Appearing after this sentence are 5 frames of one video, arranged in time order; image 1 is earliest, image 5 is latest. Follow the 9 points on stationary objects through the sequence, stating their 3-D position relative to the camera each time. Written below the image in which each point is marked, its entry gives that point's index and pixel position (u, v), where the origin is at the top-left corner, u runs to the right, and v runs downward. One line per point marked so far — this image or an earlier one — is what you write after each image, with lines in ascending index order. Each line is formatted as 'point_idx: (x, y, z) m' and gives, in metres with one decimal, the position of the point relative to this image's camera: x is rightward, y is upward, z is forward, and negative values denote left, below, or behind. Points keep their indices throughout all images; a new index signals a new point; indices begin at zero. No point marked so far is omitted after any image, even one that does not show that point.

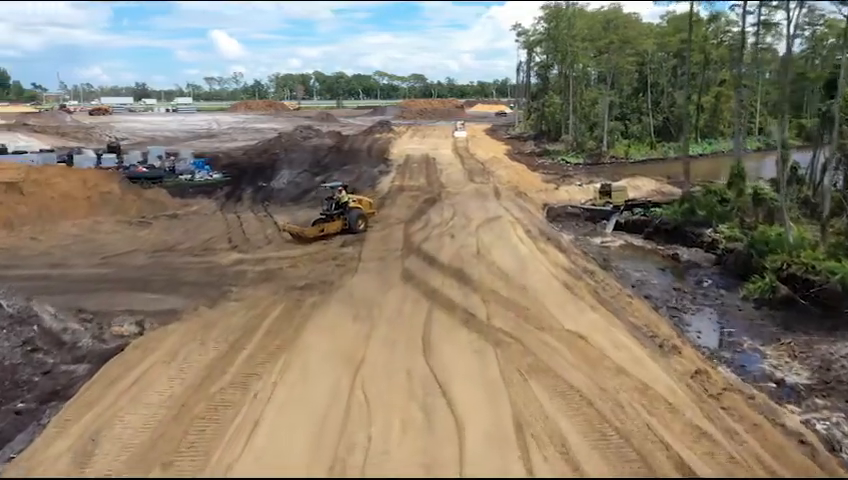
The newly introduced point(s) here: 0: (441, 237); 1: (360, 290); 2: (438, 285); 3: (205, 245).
0: (+0.4, +0.1, +18.8) m
1: (-1.3, -1.0, +13.9) m
2: (+0.3, -0.9, +14.0) m
3: (-6.1, -0.1, +18.8) m
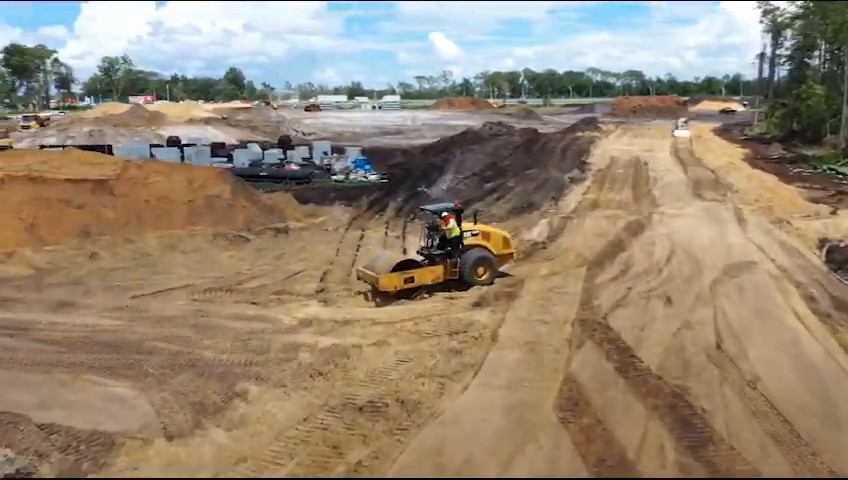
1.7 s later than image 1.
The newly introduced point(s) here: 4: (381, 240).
0: (+3.6, -1.0, +11.0) m
1: (+0.4, -1.9, +6.8) m
2: (+2.0, -1.9, +6.4) m
3: (-2.7, -0.8, +12.9) m
4: (-1.1, 0.0, +16.9) m
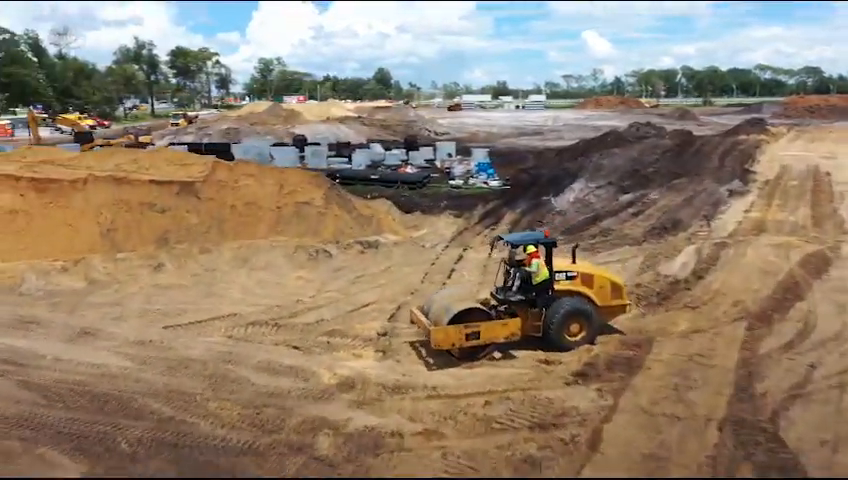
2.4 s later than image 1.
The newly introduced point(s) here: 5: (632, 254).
0: (+4.5, -1.6, +7.4) m
1: (+0.5, -2.4, +3.9) m
2: (+1.9, -2.5, +3.2) m
3: (-1.2, -1.2, +10.5) m
4: (+1.2, -0.5, +14.0) m
5: (+4.5, -0.3, +14.6) m
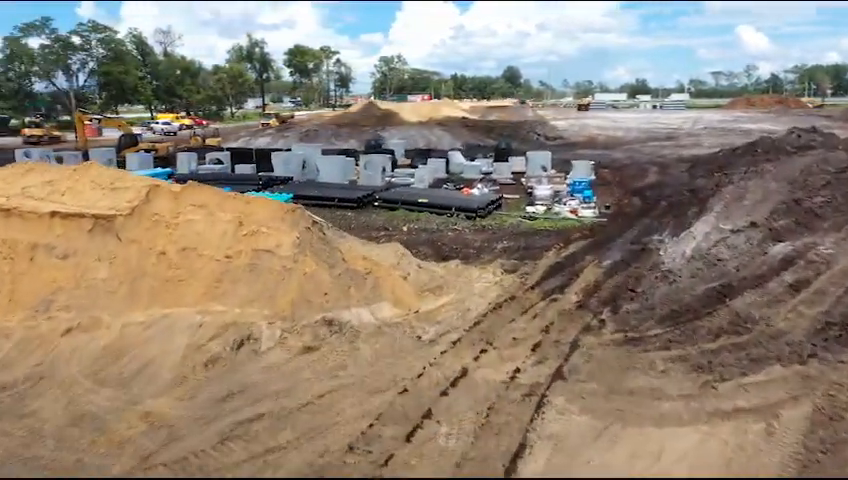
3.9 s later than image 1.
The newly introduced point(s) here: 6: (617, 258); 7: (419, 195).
0: (+2.7, -3.0, +0.6) m
1: (-1.9, -3.7, -2.1) m
2: (-0.6, -3.8, -3.0) m
3: (-2.3, -2.4, +4.7) m
4: (+0.7, -1.8, +7.7) m
5: (+4.1, -1.7, +7.7) m
6: (+4.0, -0.4, +14.2) m
7: (-0.2, +1.3, +19.6) m
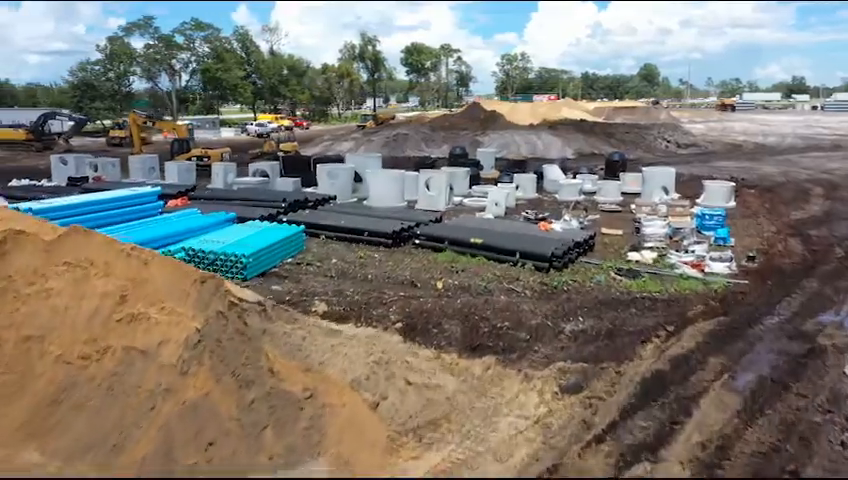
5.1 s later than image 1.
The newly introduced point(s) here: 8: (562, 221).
0: (+0.2, -4.2, -4.8) m
1: (-4.8, -4.6, -6.6) m
2: (-3.7, -4.8, -7.8) m
3: (-3.9, -3.4, +0.1) m
4: (-0.3, -2.9, +2.5) m
5: (+3.0, -2.9, +1.9) m
6: (+4.2, -1.6, +8.3) m
7: (+1.1, +0.2, +14.3) m
8: (+3.4, +0.5, +16.3) m
